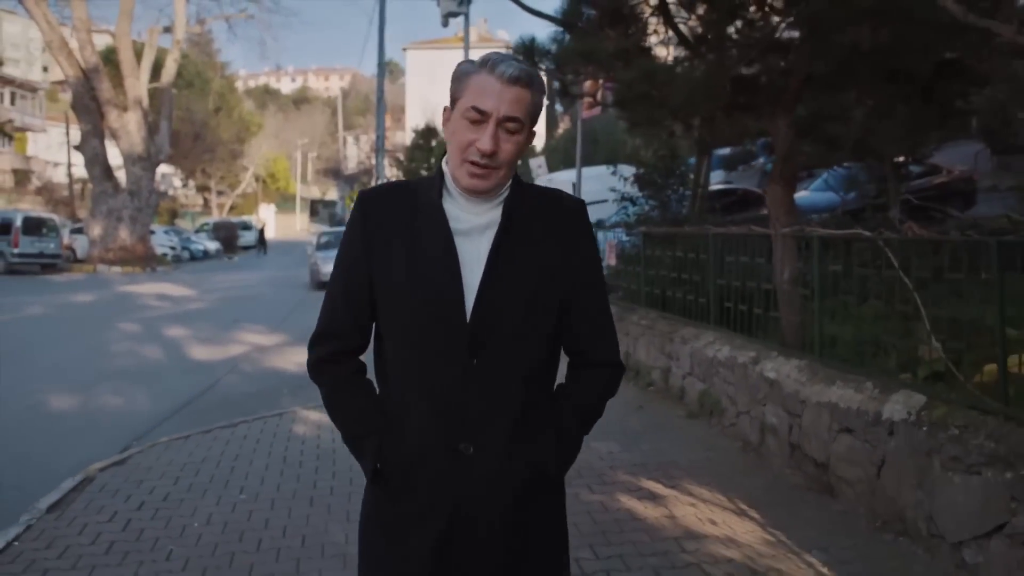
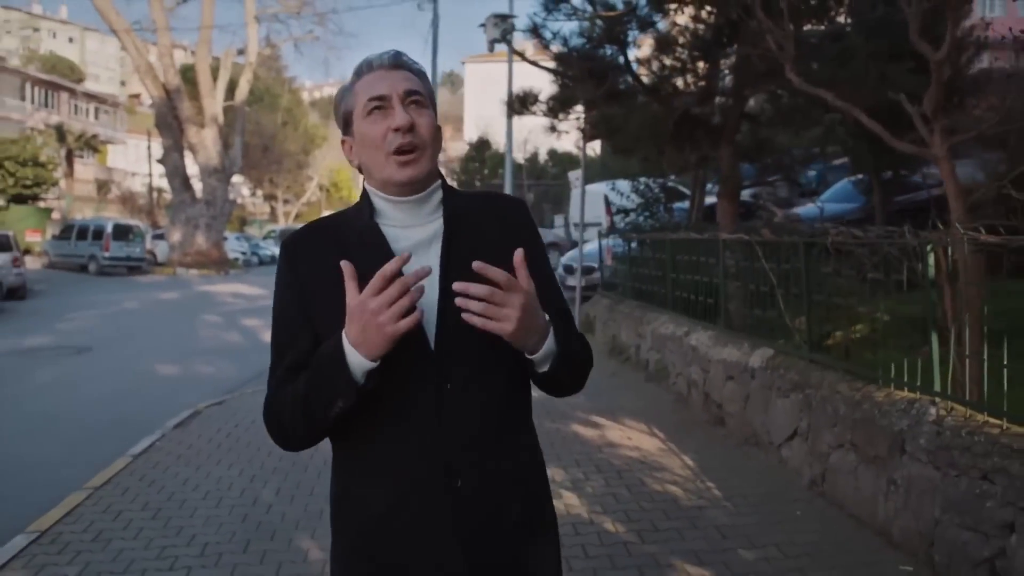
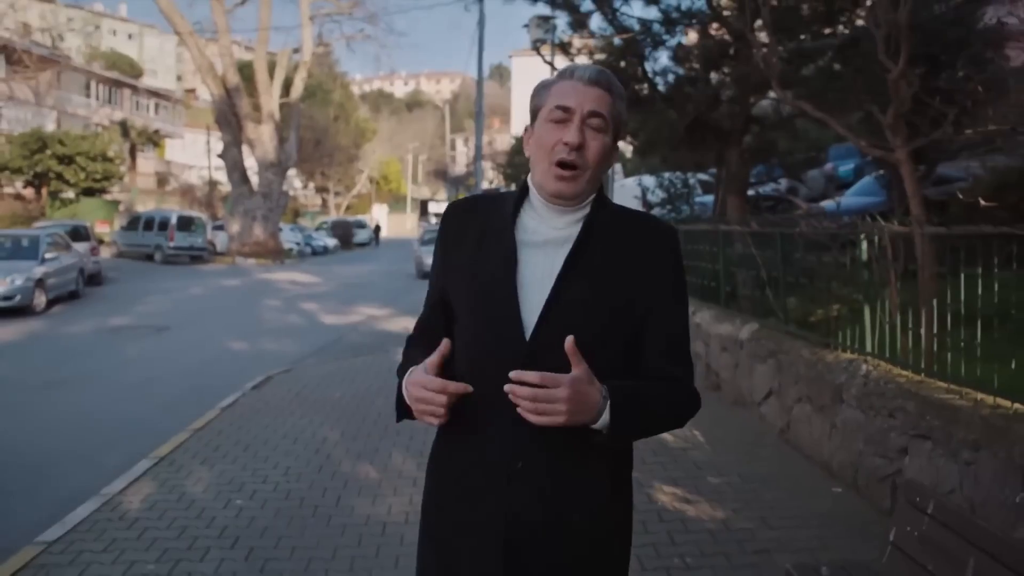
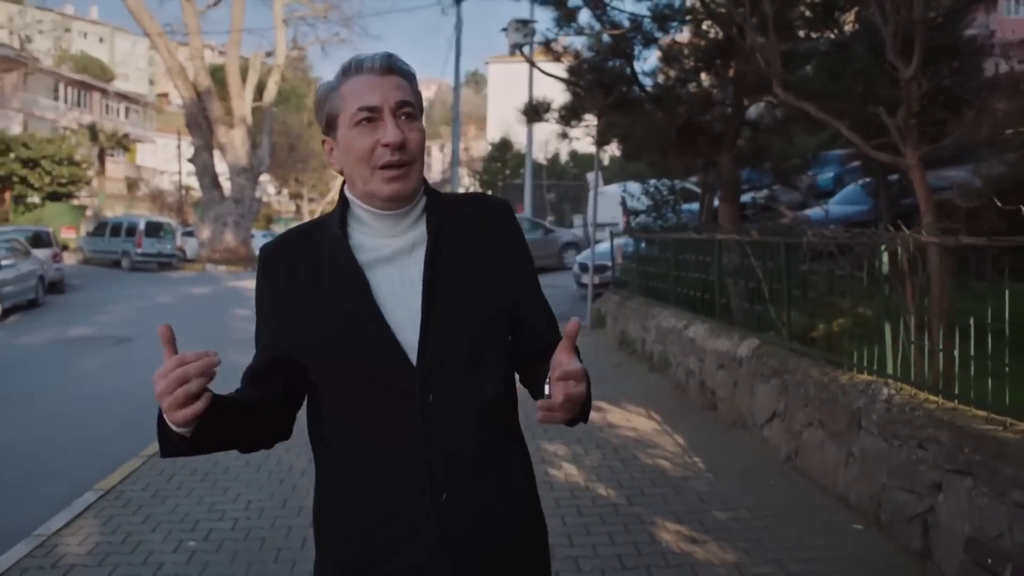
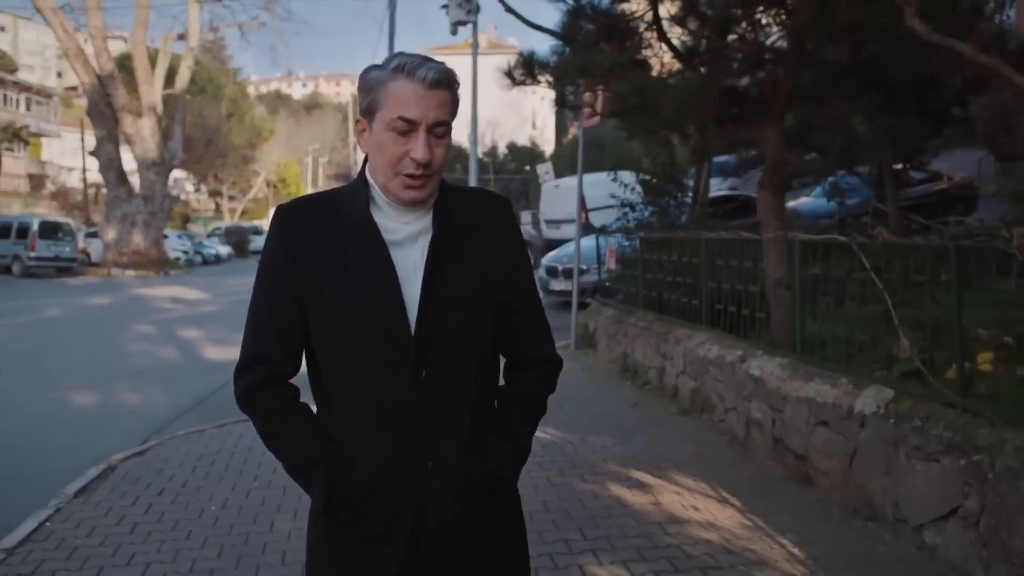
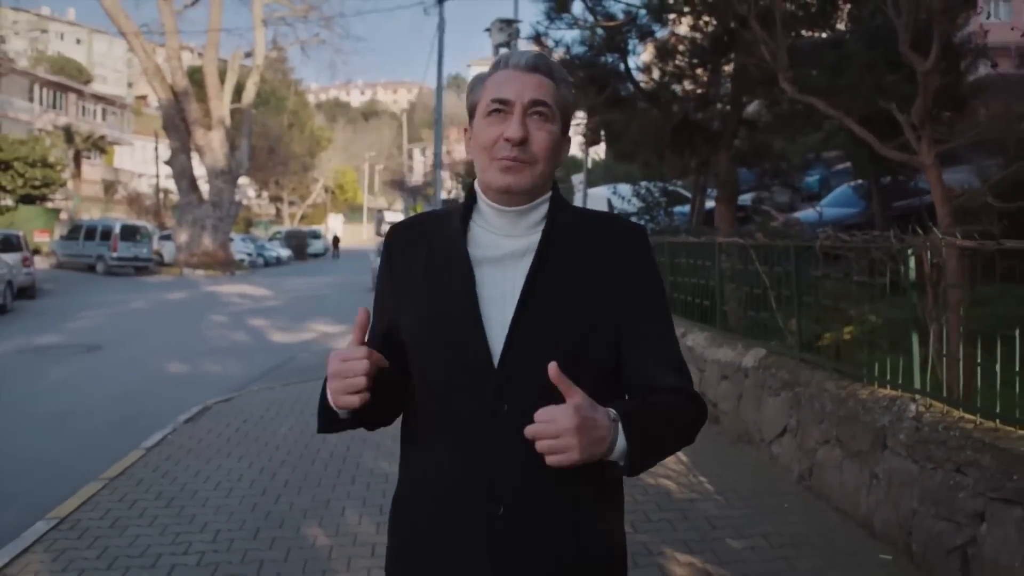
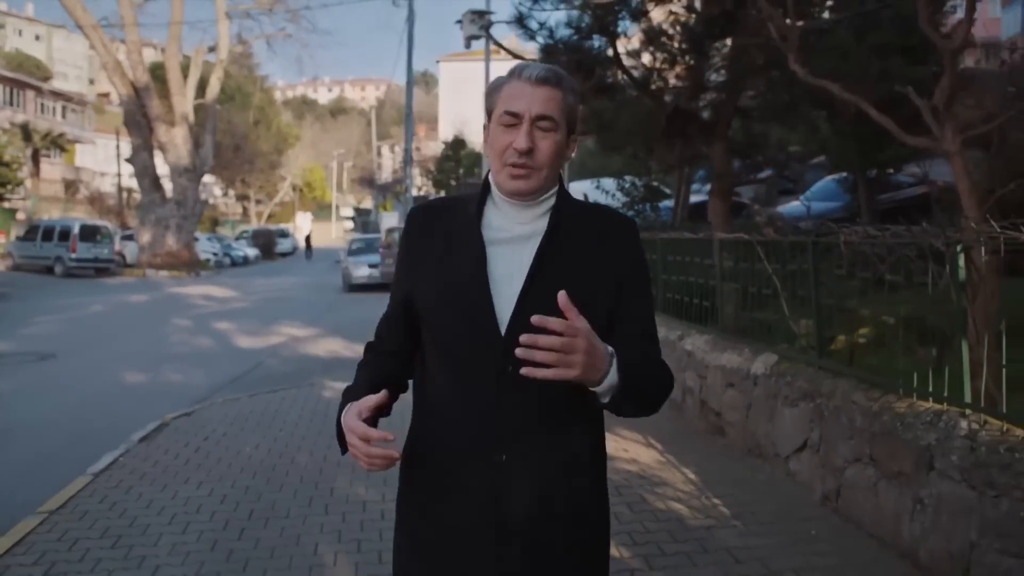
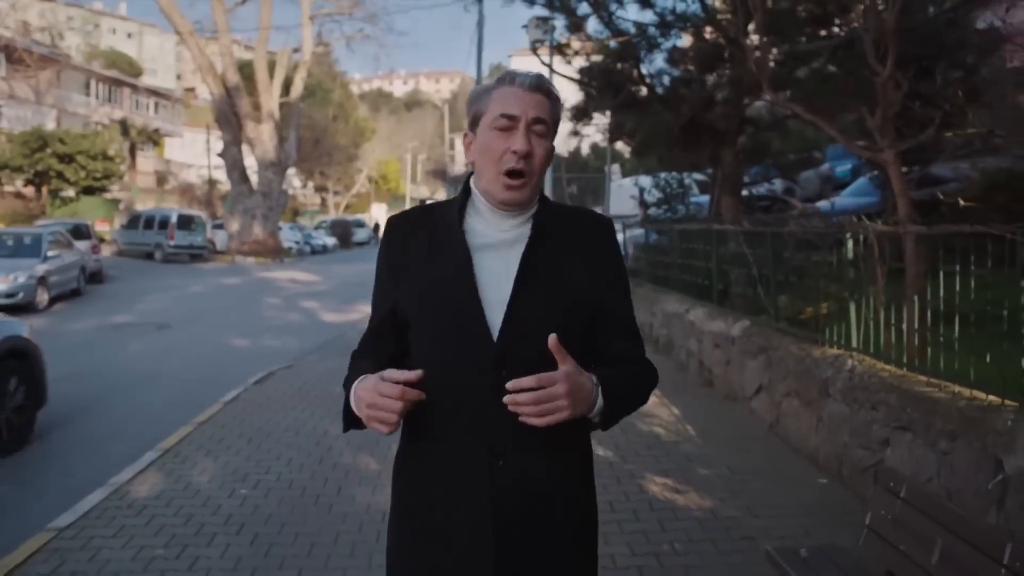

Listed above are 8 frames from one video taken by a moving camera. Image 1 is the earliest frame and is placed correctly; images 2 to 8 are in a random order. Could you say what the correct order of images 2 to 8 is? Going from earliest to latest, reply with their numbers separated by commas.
5, 7, 2, 6, 4, 3, 8
